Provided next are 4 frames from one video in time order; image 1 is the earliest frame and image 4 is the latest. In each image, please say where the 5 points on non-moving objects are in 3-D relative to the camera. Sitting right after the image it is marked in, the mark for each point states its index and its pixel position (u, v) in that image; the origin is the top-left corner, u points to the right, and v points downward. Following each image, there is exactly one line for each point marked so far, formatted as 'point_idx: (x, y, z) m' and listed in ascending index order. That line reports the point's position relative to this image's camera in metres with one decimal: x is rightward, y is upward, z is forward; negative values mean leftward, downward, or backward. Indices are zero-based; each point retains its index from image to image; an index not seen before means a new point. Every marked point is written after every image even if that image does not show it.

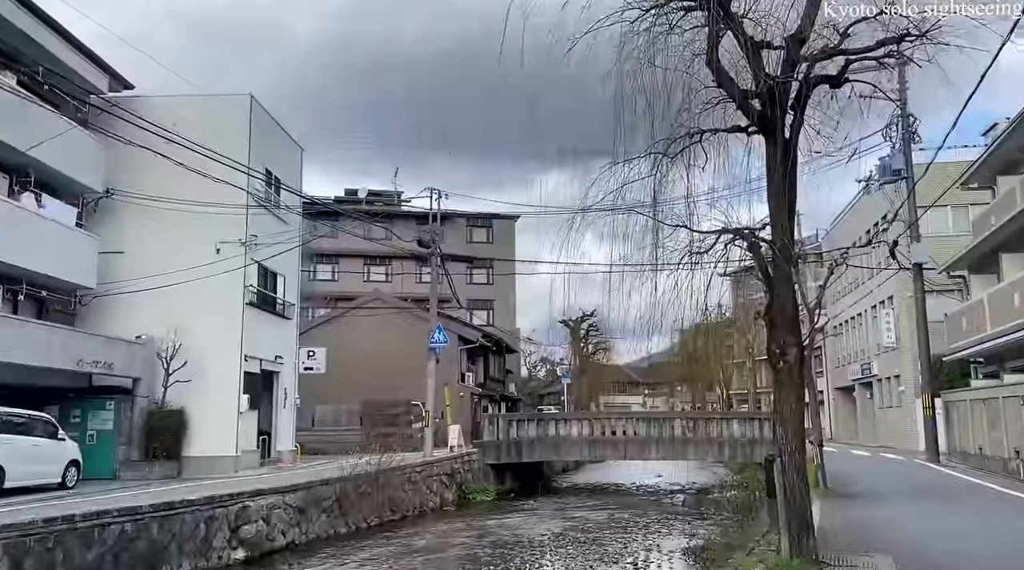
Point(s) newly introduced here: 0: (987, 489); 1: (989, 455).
0: (+8.3, -3.6, +14.6) m
1: (+10.6, -3.8, +18.6) m
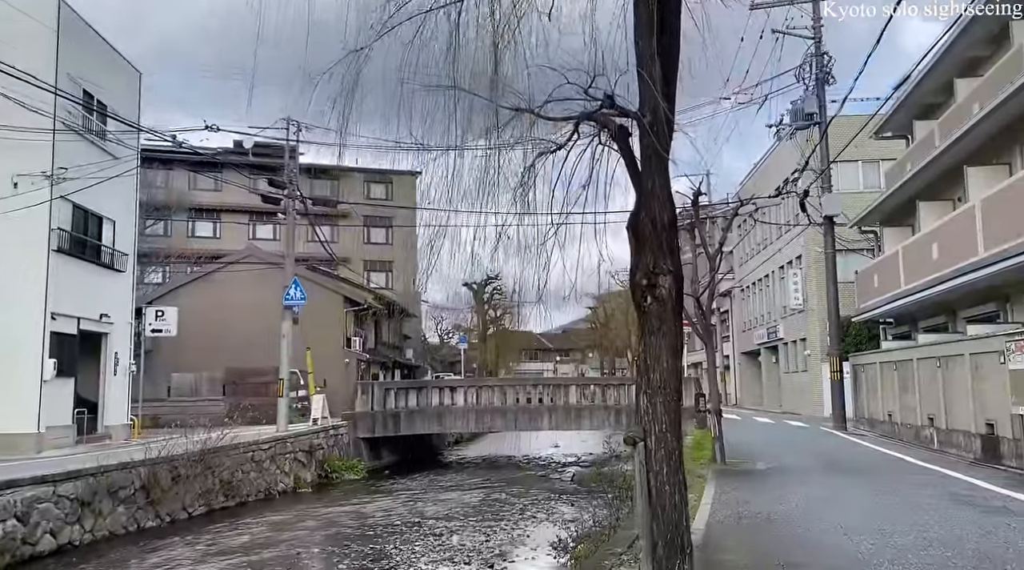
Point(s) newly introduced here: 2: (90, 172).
0: (+6.0, -2.7, +12.9) m
1: (+7.9, -2.8, +17.1) m
2: (-8.7, +2.3, +17.2) m
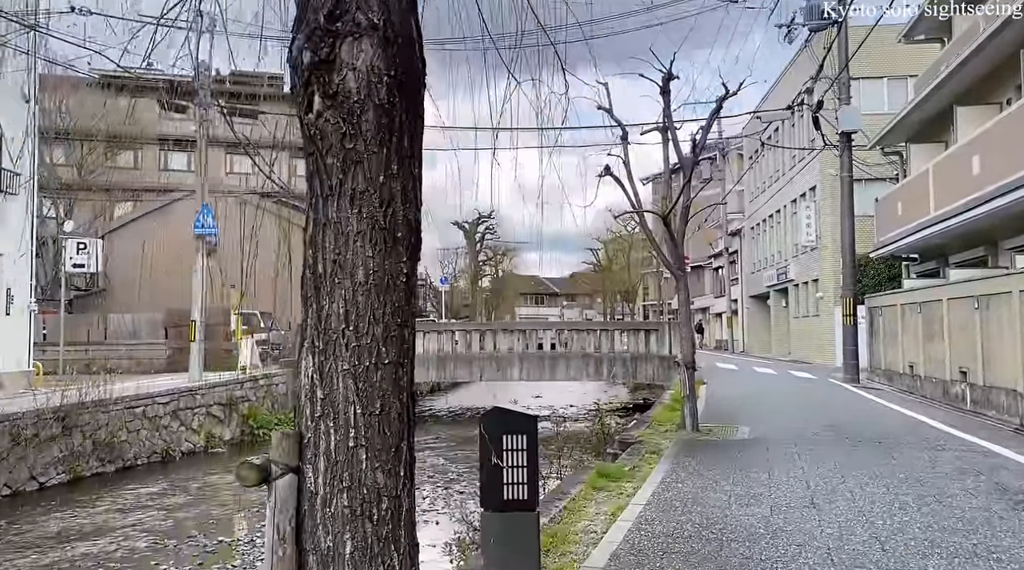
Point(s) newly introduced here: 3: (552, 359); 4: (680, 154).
0: (+5.0, -1.7, +10.1) m
1: (+7.0, -1.6, +14.3) m
2: (-9.5, +3.6, +14.3) m
3: (+0.8, -1.6, +18.8) m
4: (+2.2, +1.7, +11.0) m
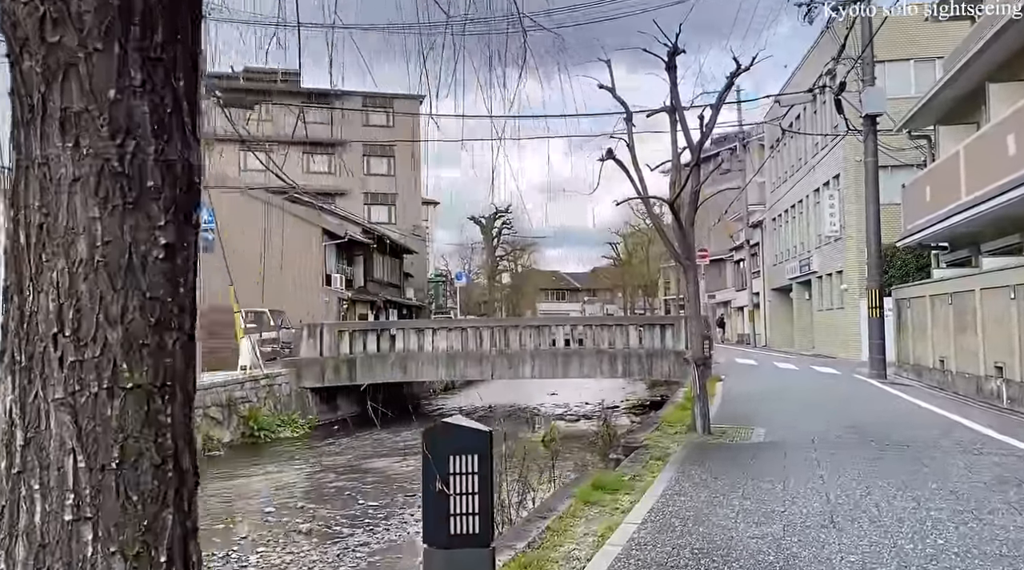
0: (+5.0, -1.6, +9.4) m
1: (+7.1, -1.4, +13.4) m
2: (-9.5, +3.6, +13.9) m
3: (+1.1, -1.5, +18.2) m
4: (+2.2, +1.8, +10.3) m
